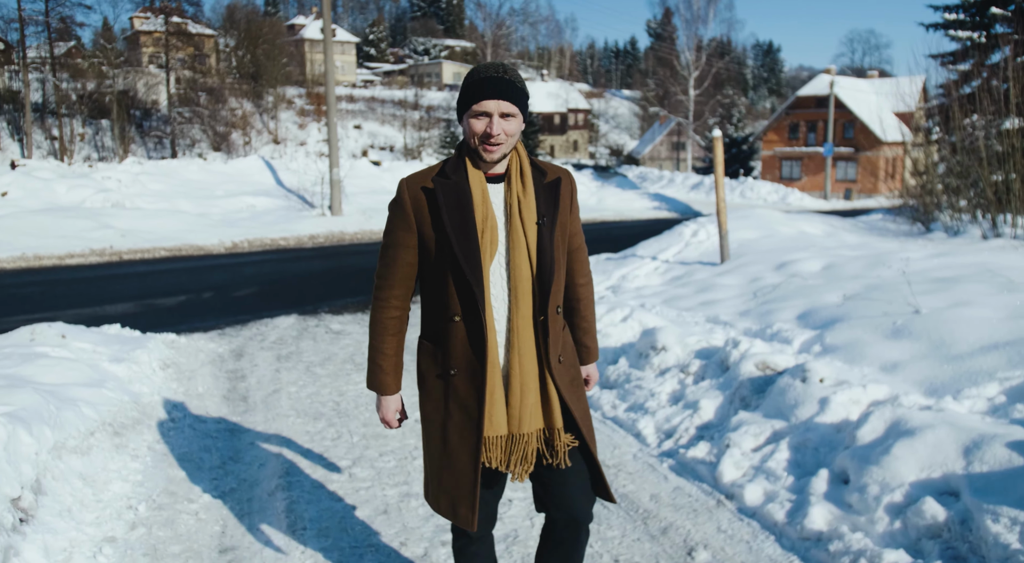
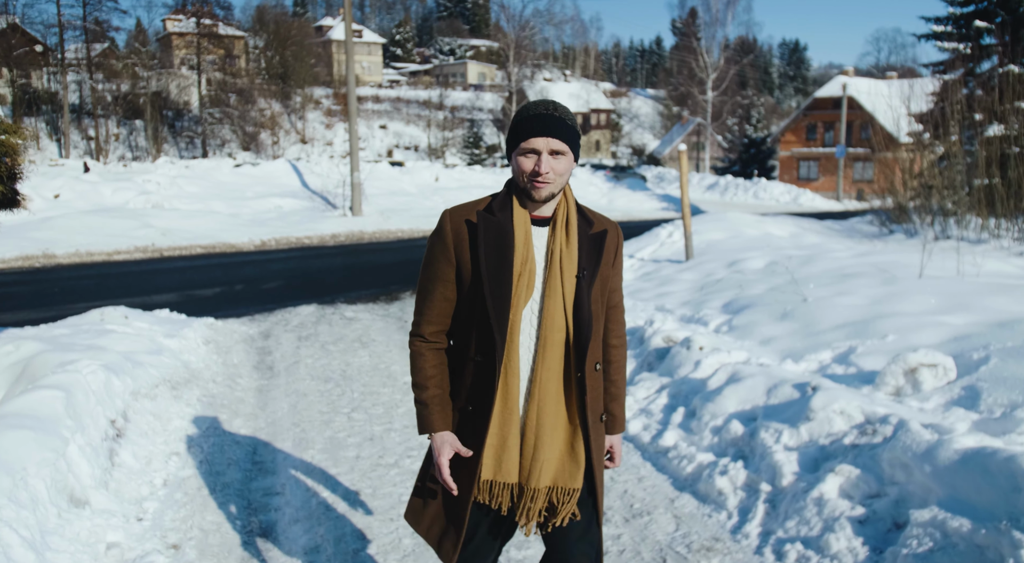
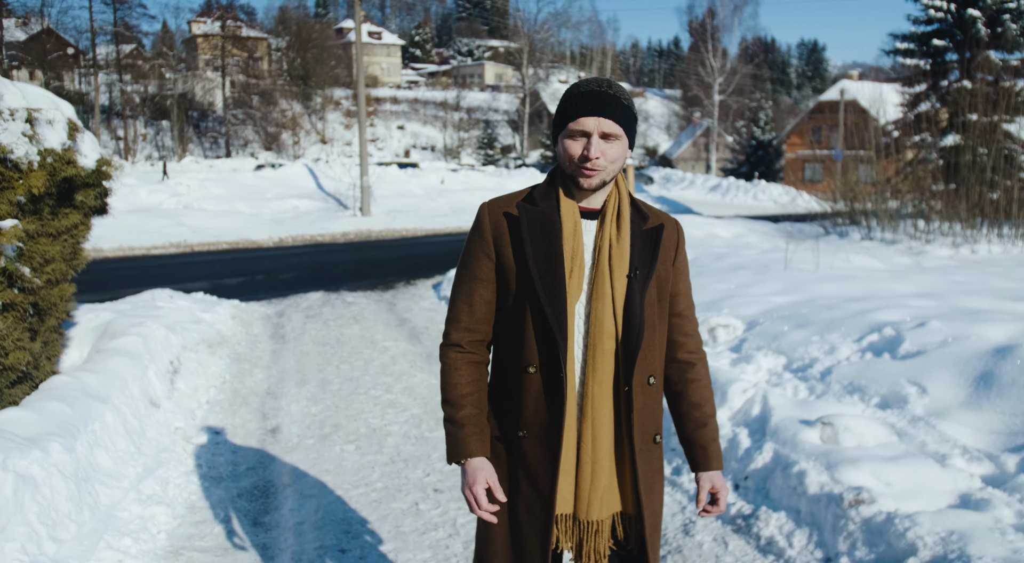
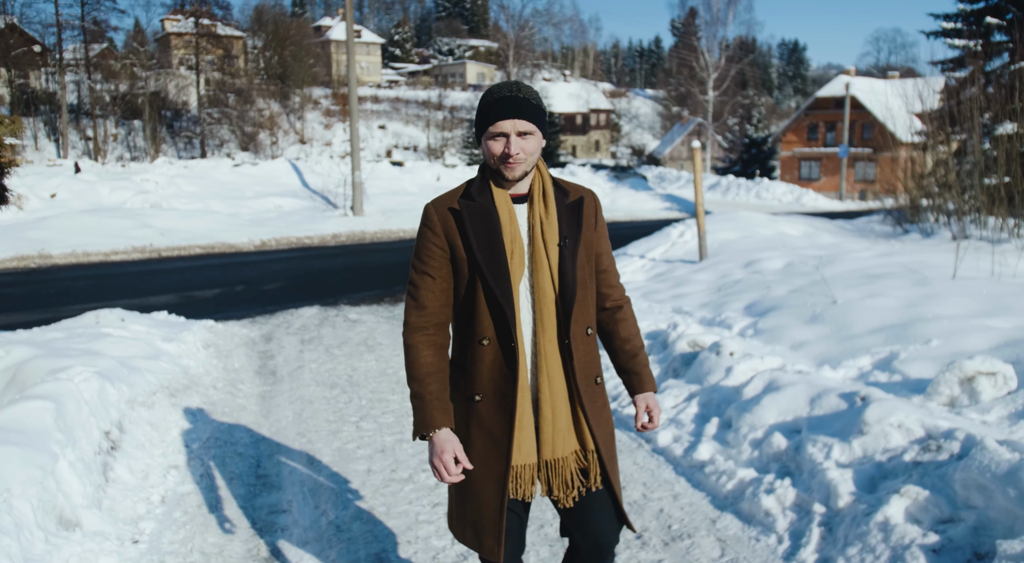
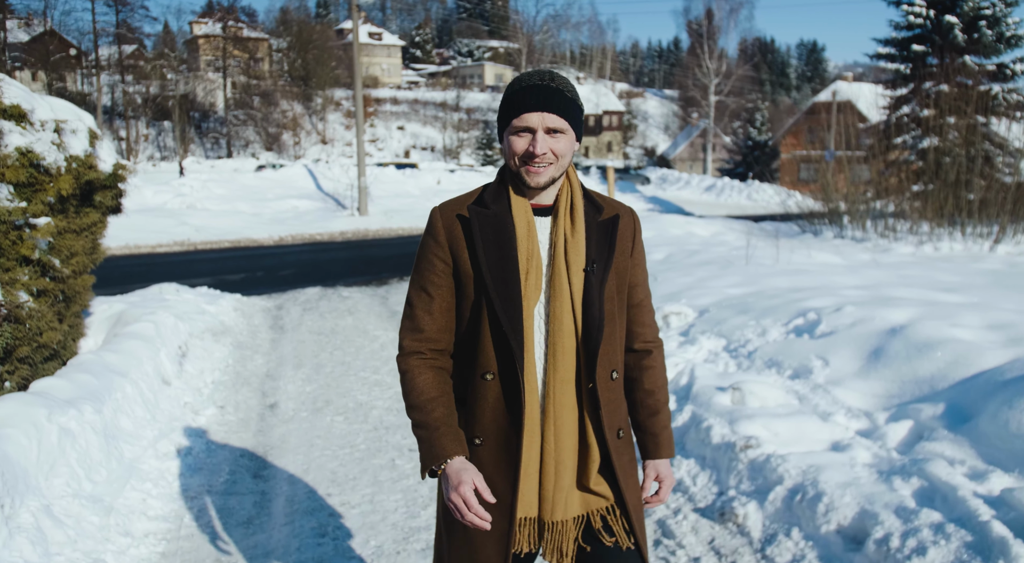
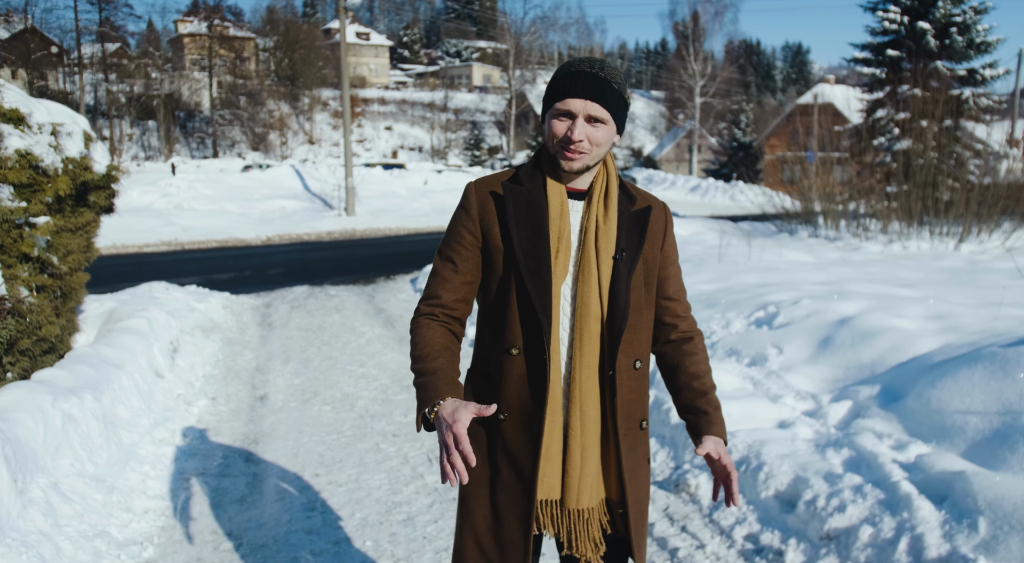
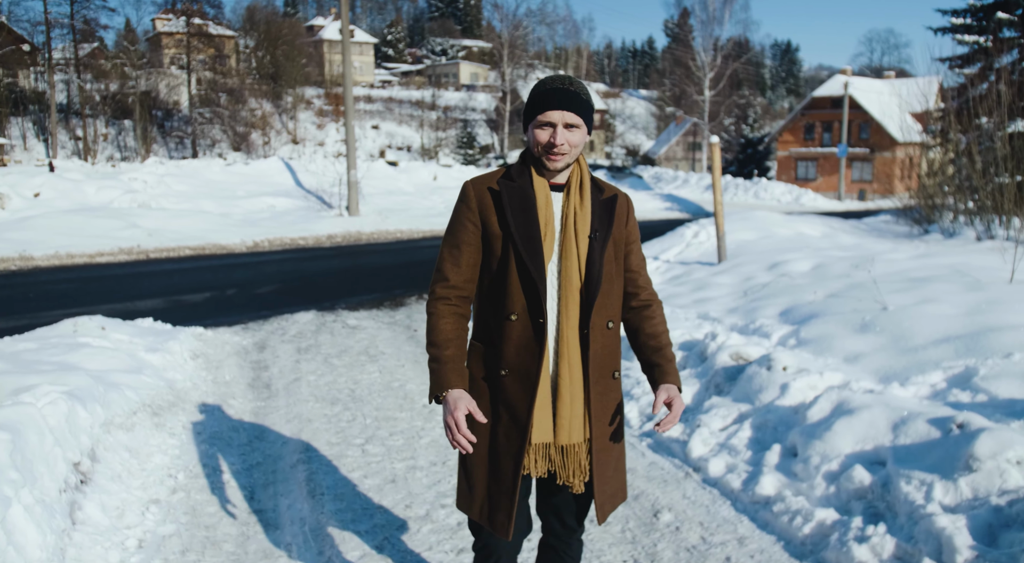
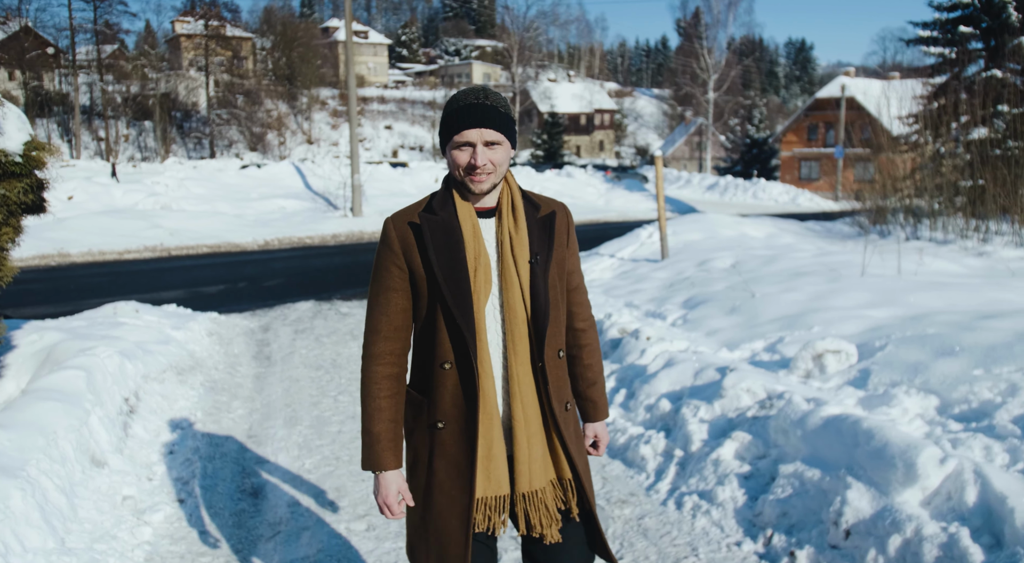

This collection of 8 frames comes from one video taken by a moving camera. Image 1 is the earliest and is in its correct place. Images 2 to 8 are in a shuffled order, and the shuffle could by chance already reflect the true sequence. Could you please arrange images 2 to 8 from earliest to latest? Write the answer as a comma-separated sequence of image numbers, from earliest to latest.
7, 4, 2, 8, 3, 5, 6
